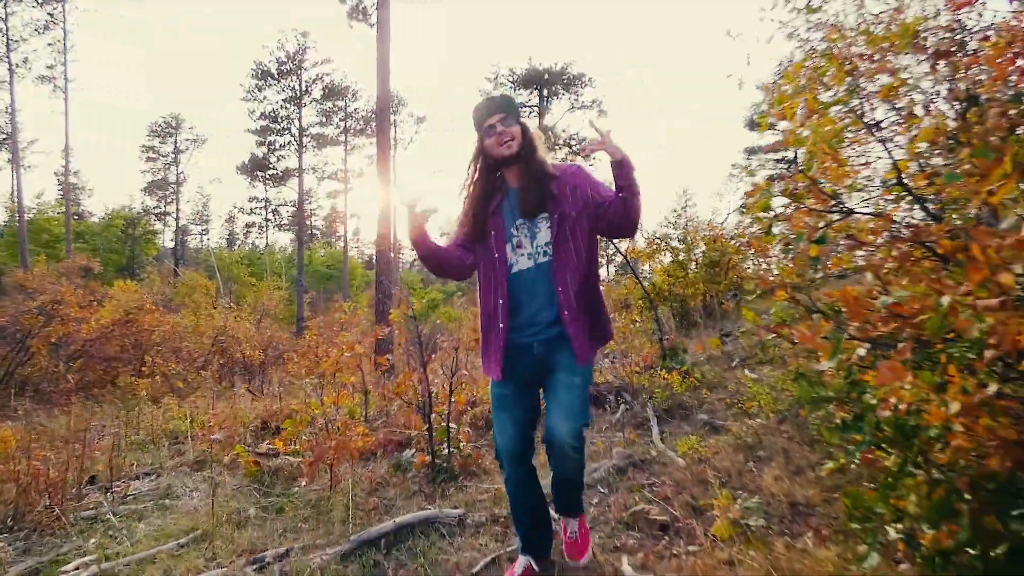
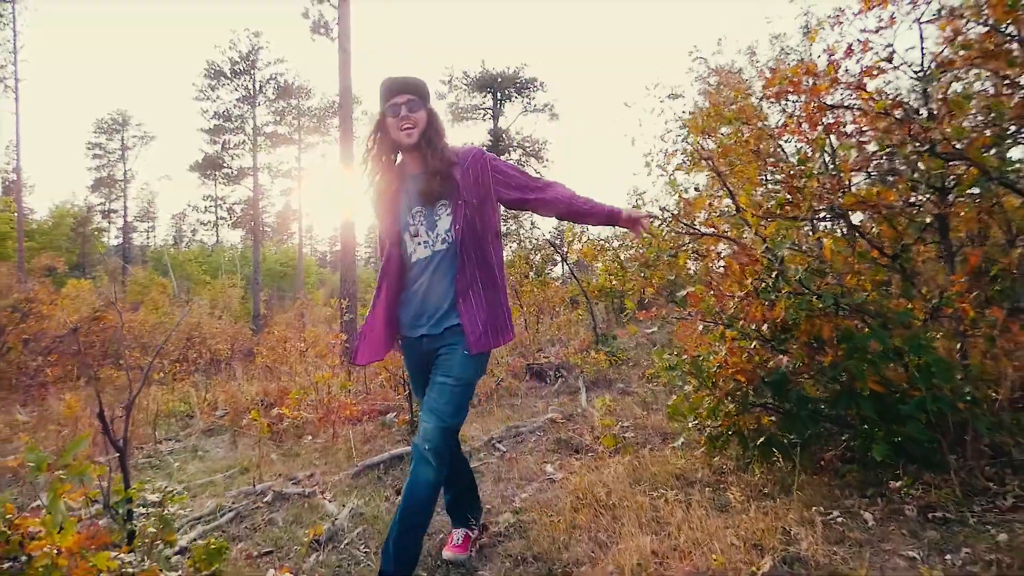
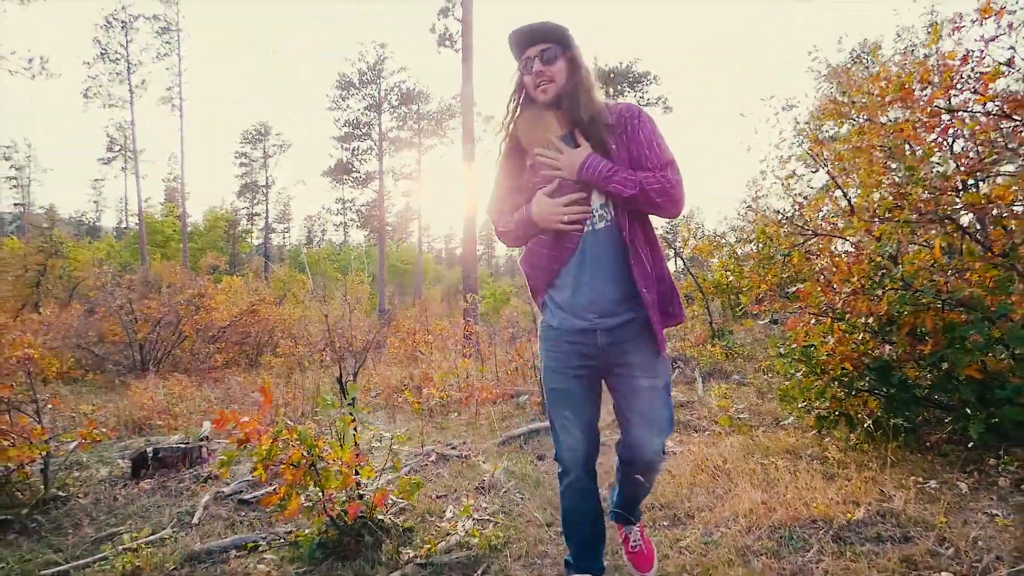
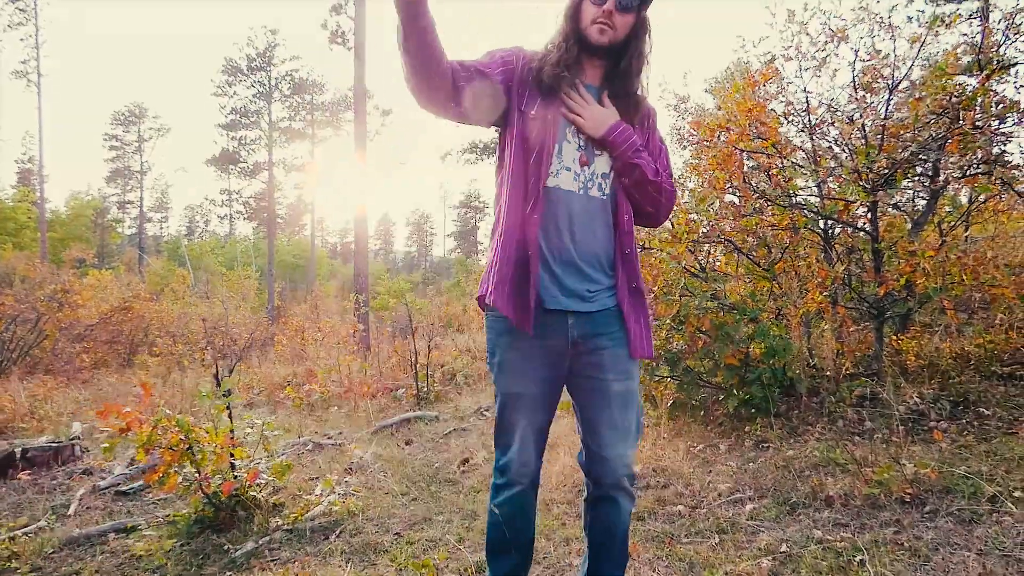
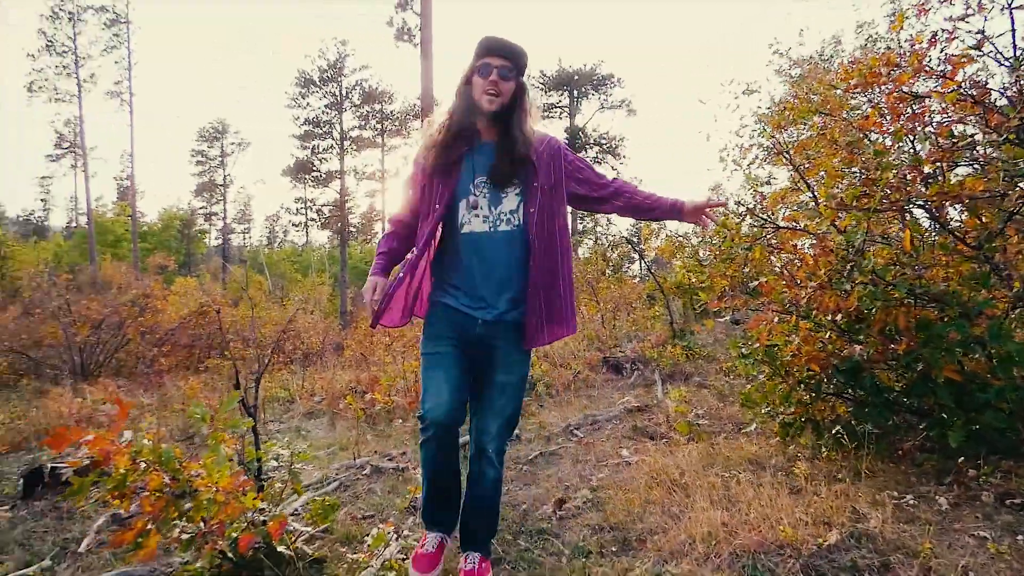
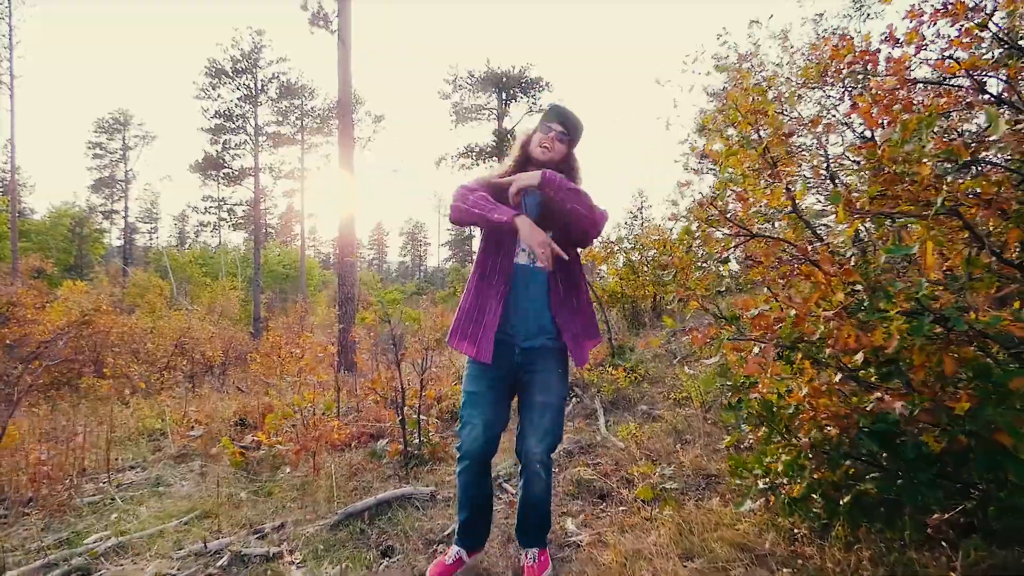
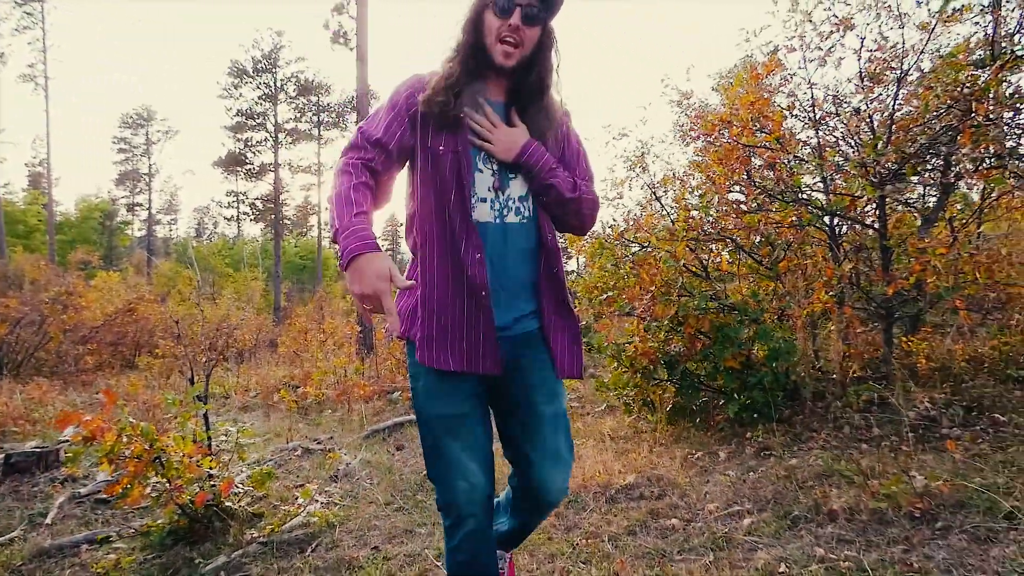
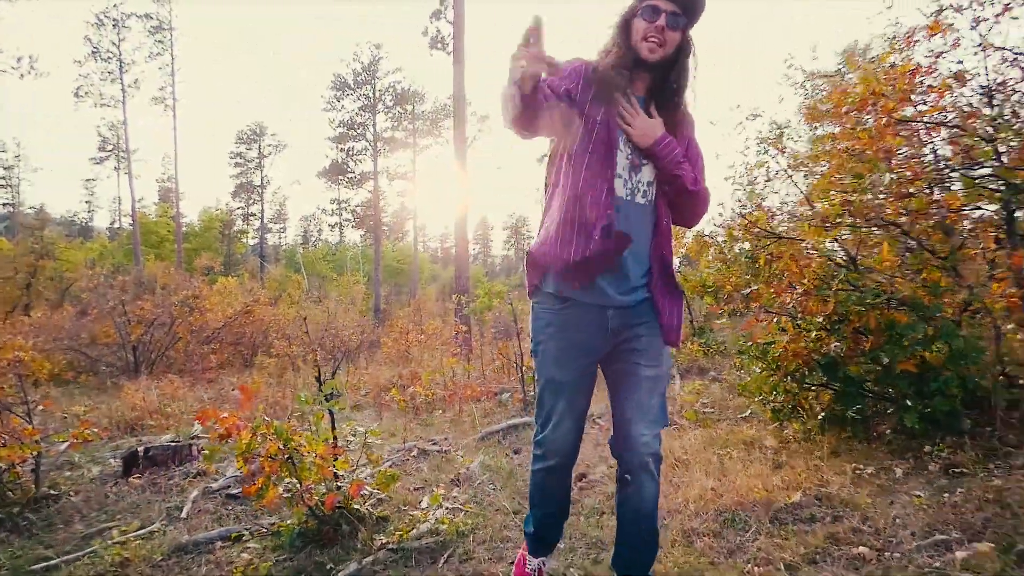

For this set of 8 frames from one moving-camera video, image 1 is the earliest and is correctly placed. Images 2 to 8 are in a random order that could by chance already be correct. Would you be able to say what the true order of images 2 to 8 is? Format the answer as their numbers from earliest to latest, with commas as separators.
6, 2, 5, 3, 8, 7, 4
